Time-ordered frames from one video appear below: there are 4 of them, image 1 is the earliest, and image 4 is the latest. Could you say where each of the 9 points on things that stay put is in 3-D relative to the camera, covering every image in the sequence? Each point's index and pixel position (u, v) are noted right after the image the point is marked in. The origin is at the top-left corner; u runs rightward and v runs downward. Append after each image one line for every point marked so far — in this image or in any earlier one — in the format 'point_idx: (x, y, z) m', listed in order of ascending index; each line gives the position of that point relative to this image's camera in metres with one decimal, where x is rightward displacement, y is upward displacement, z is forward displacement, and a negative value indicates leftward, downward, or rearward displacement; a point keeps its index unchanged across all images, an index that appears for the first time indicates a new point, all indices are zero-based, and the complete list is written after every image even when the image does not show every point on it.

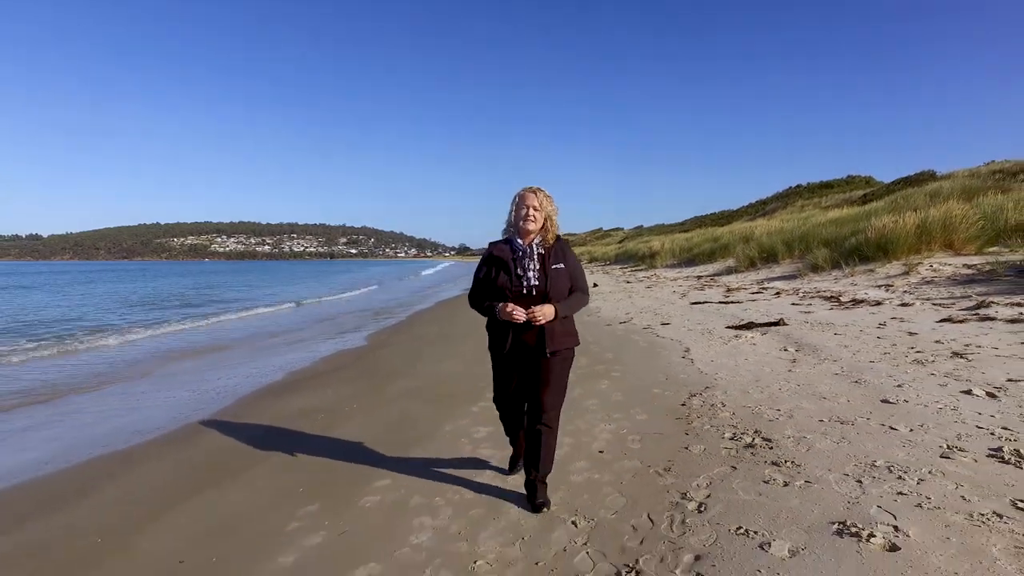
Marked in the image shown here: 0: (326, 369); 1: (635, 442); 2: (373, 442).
0: (-2.6, -1.1, +7.4) m
1: (+0.8, -1.0, +3.4) m
2: (-1.0, -1.2, +4.1) m
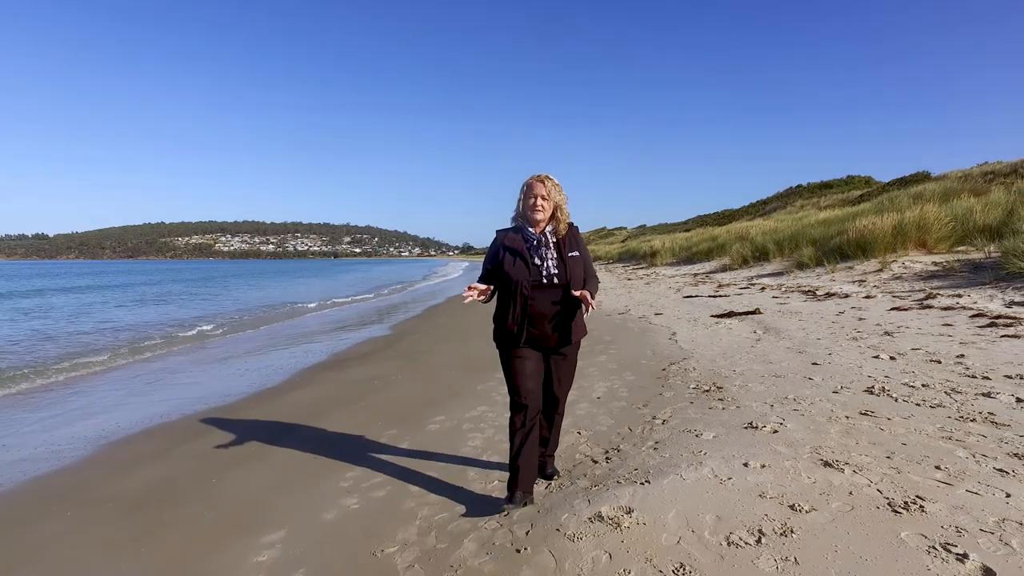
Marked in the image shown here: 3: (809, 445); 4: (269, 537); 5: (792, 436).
0: (-2.4, -1.0, +8.6) m
1: (+0.9, -0.9, +4.6) m
2: (-0.9, -1.1, +5.3) m
3: (+1.5, -0.8, +2.8) m
4: (-1.1, -1.2, +2.5) m
5: (+1.5, -0.8, +3.0) m
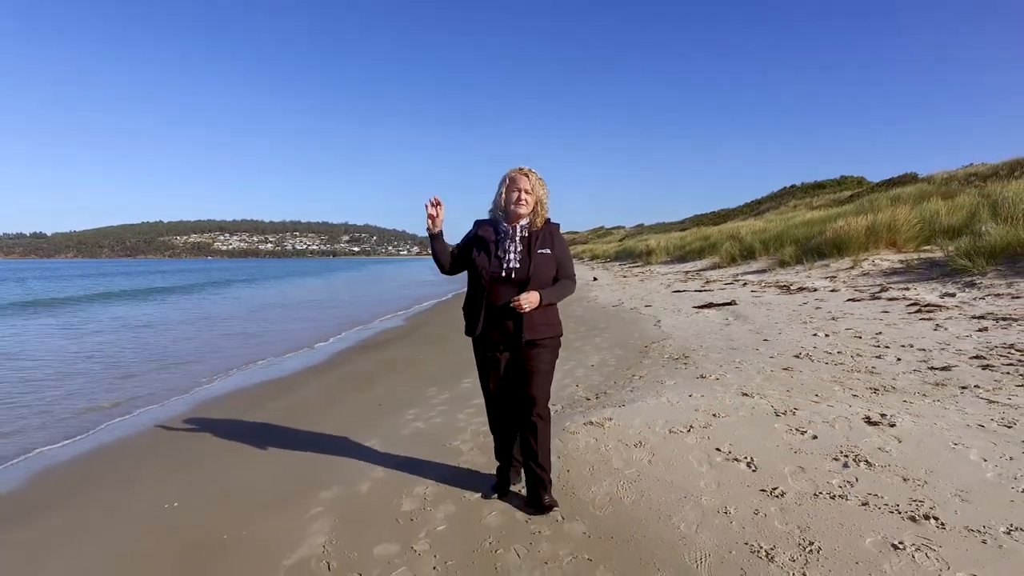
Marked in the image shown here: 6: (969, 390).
0: (-2.3, -0.9, +9.8) m
1: (+1.1, -0.8, +5.8) m
2: (-0.7, -1.0, +6.5) m
3: (+1.7, -0.7, +4.0) m
4: (-1.0, -1.1, +3.7) m
5: (+1.7, -0.7, +4.2) m
6: (+2.9, -0.6, +3.4) m
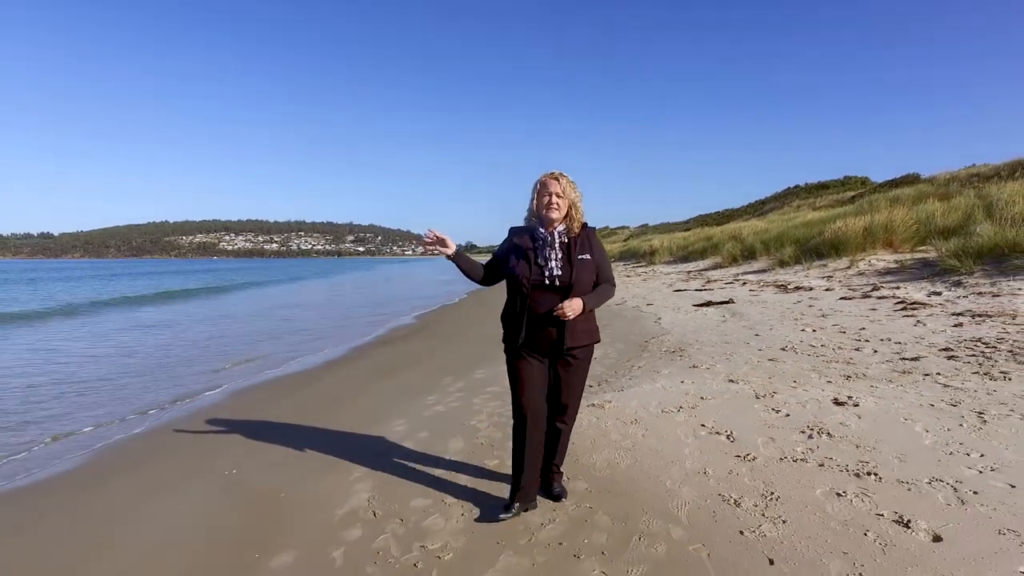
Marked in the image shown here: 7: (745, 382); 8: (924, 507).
0: (-2.2, -0.9, +10.3) m
1: (+1.2, -0.8, +6.2) m
2: (-0.6, -1.0, +6.9) m
3: (+1.8, -0.7, +4.4) m
4: (-0.9, -1.1, +4.2) m
5: (+1.7, -0.7, +4.6) m
6: (+3.0, -0.6, +3.8) m
7: (+1.8, -0.7, +4.1) m
8: (+1.6, -0.9, +2.1) m
